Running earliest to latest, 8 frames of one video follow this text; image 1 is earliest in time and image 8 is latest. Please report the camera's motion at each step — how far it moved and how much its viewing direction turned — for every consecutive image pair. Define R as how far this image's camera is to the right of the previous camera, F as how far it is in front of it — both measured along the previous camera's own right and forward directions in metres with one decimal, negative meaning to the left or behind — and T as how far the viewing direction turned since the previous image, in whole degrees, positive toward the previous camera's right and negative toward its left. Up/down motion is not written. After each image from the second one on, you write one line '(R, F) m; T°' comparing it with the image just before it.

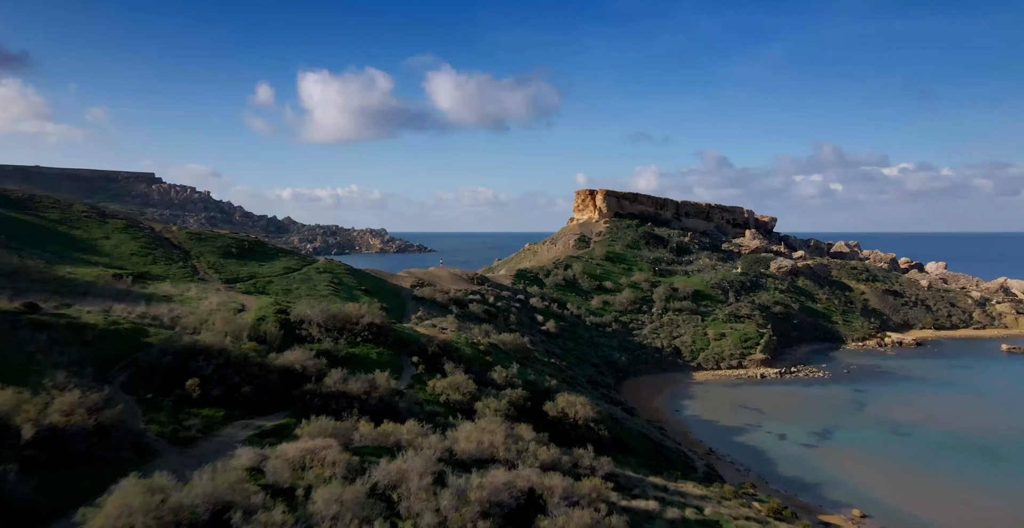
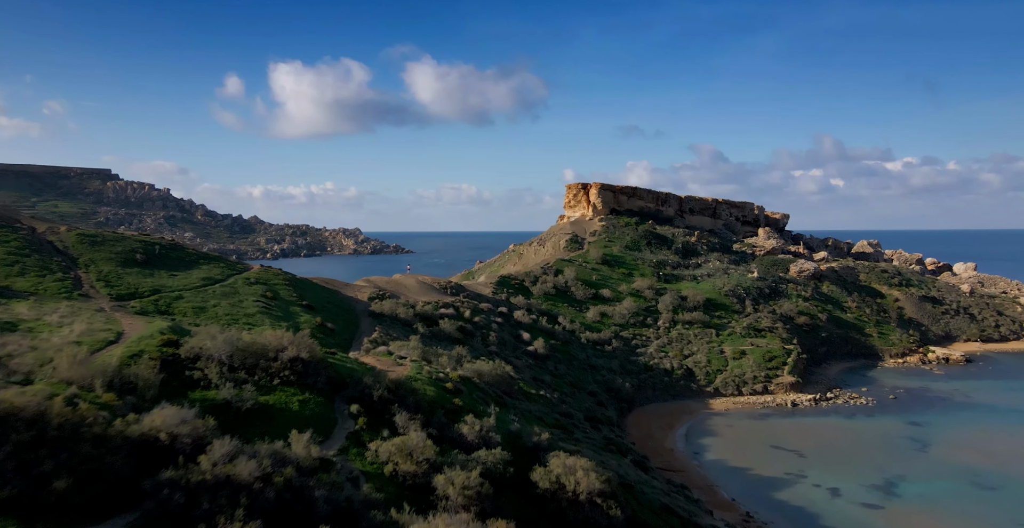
(+0.3, +9.5) m; +1°
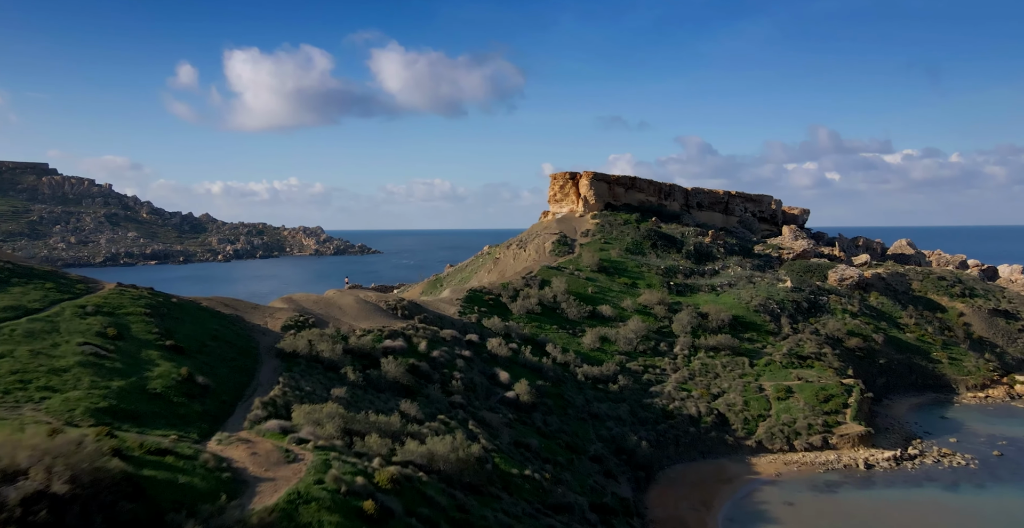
(+0.2, +12.6) m; +2°
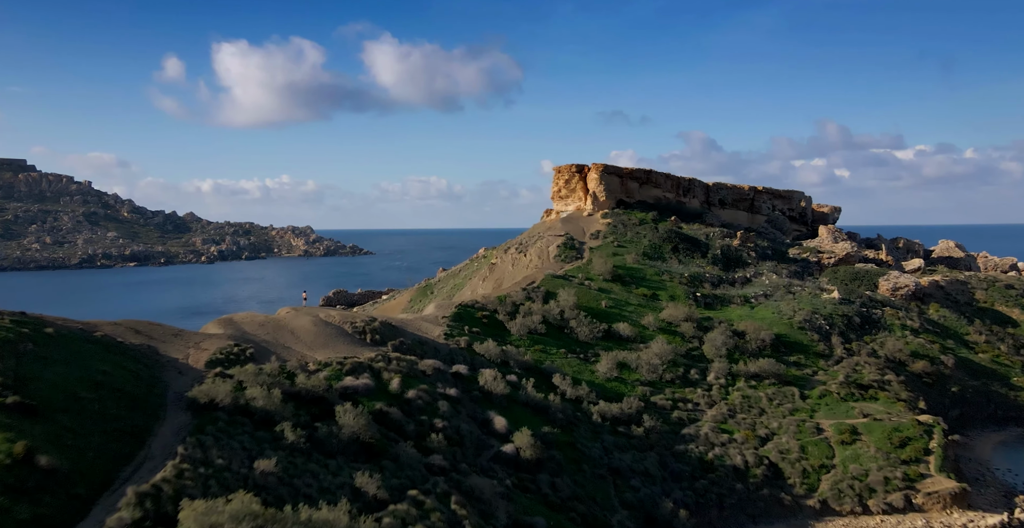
(0.0, +7.5) m; 0°
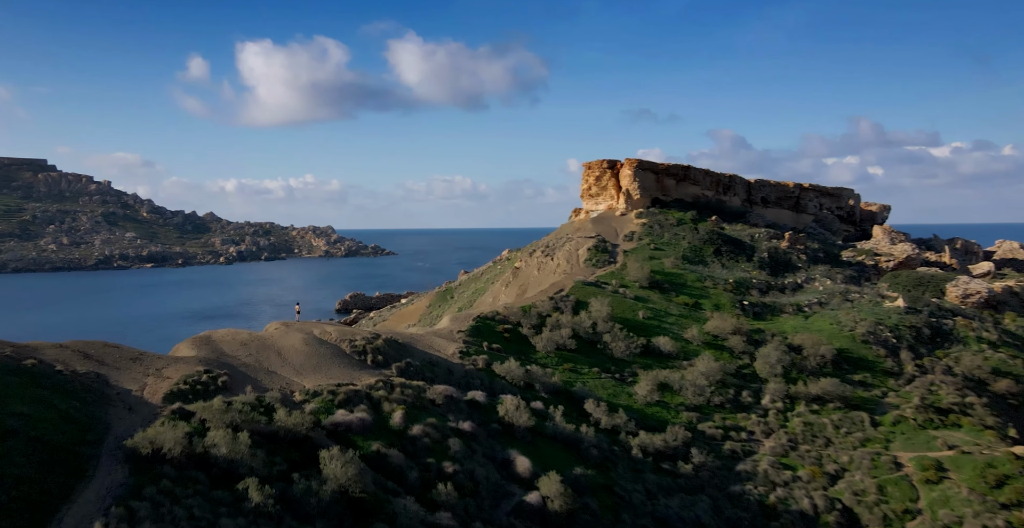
(0.0, +4.3) m; -2°
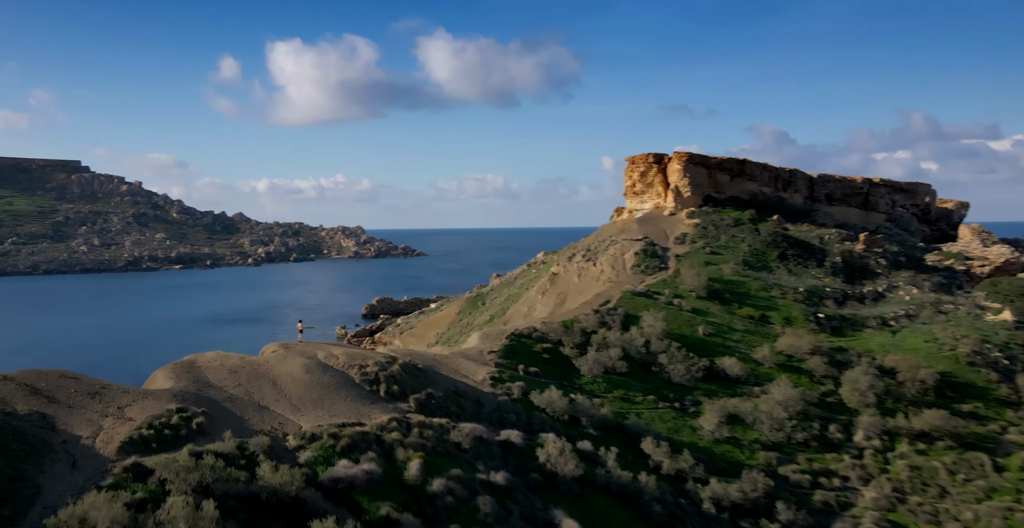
(-0.3, +4.3) m; -2°
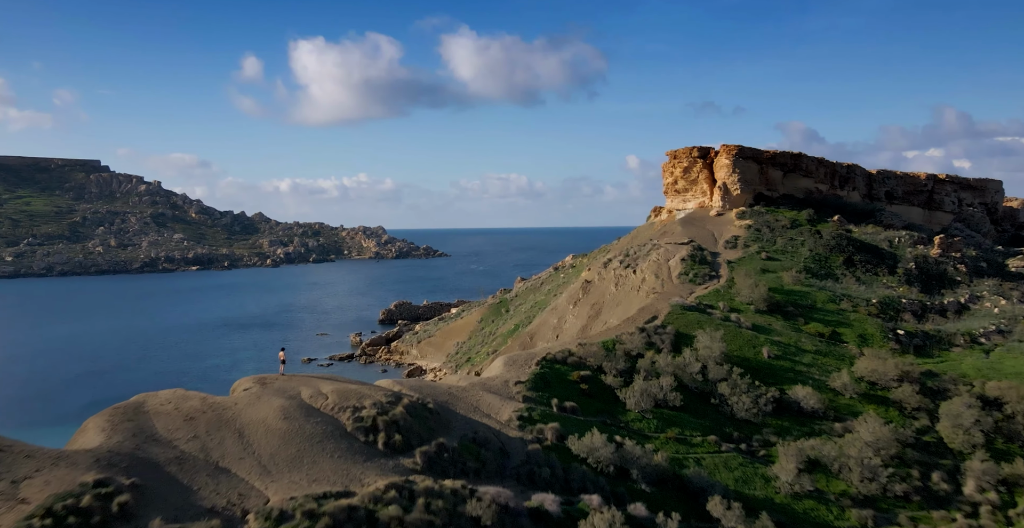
(-0.2, +4.3) m; -2°
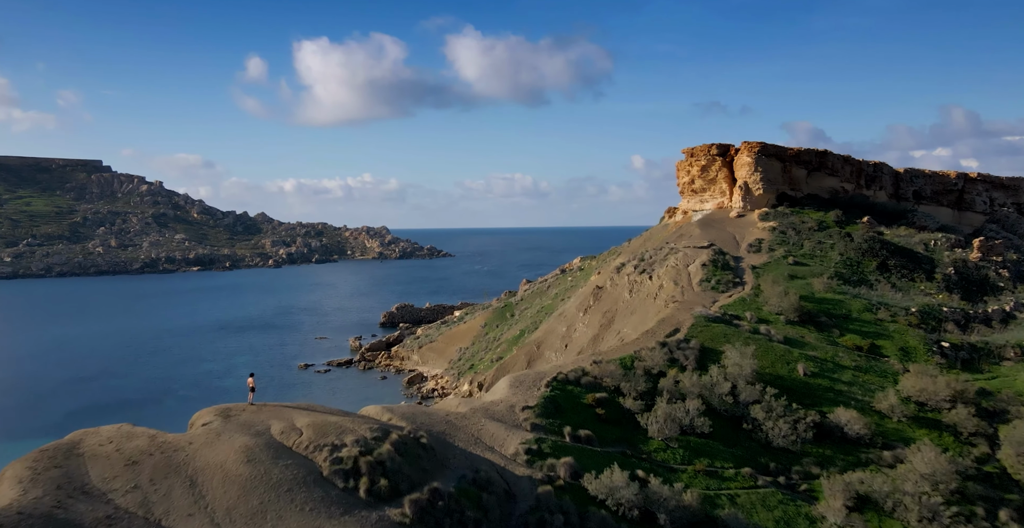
(0.0, +2.5) m; 0°
